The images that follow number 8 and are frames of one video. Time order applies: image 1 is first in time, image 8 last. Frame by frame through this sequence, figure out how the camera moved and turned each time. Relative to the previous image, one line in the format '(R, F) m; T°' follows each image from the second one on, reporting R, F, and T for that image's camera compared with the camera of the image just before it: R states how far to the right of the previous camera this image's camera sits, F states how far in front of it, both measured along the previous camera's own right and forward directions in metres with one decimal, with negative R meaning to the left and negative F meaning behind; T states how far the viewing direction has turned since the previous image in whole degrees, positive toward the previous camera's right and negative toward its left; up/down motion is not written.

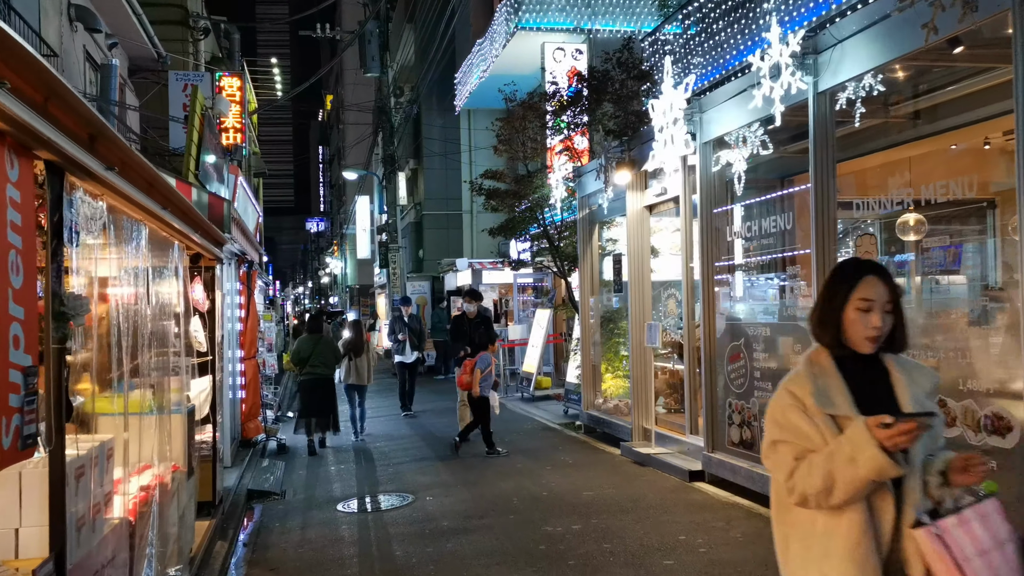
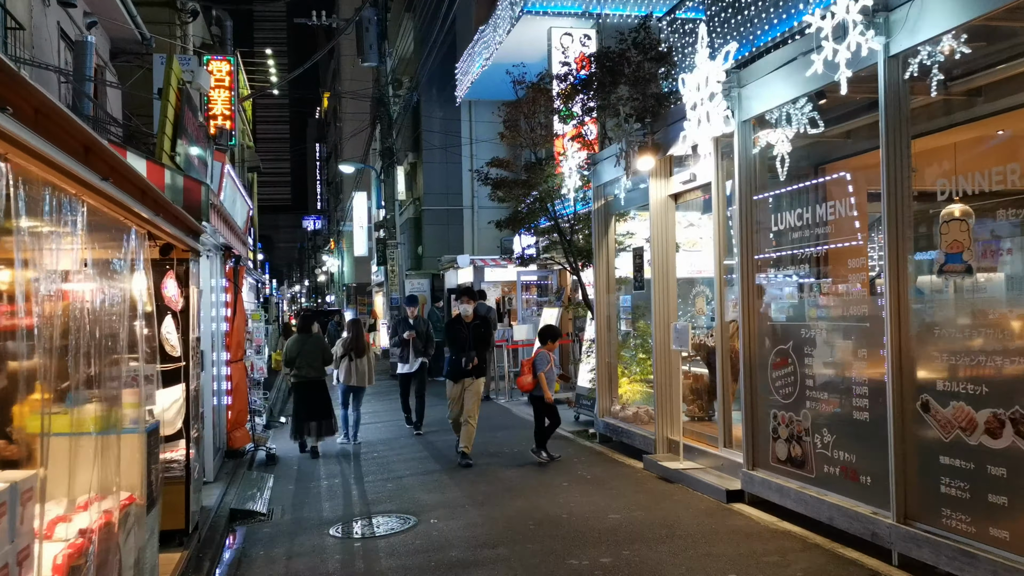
(-0.1, +0.8) m; 0°
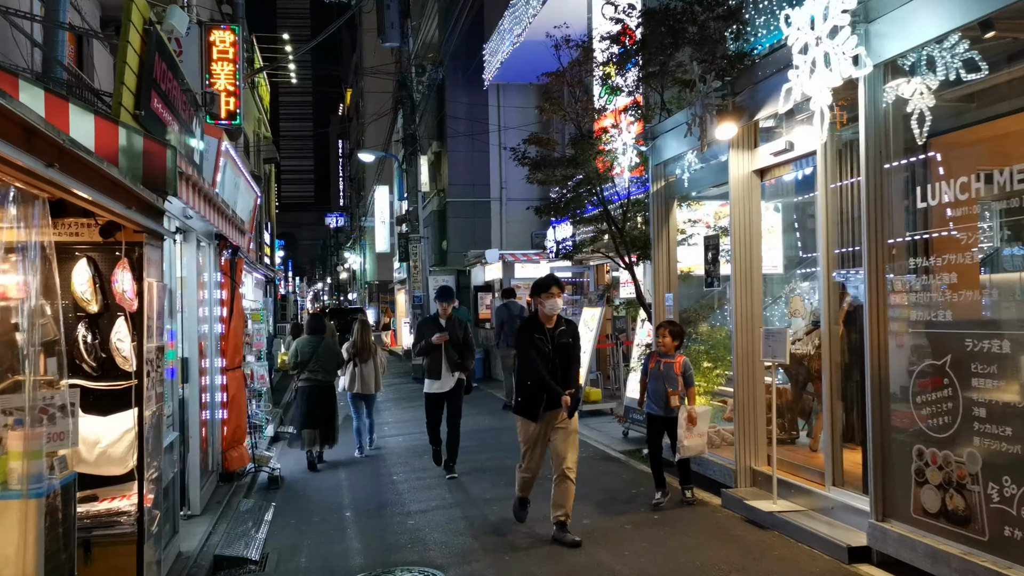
(-0.2, +1.4) m; -2°
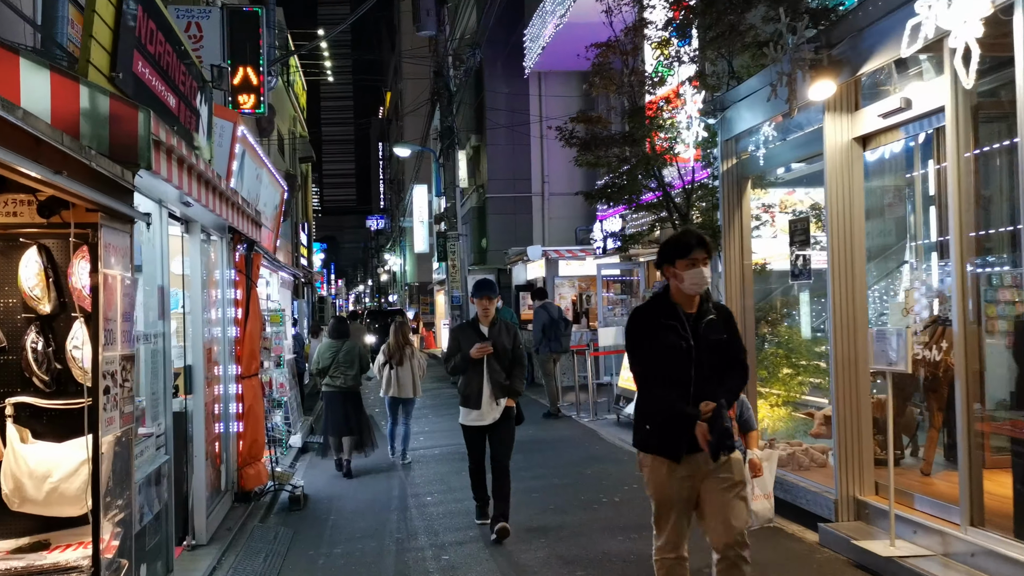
(-0.1, +0.9) m; -3°
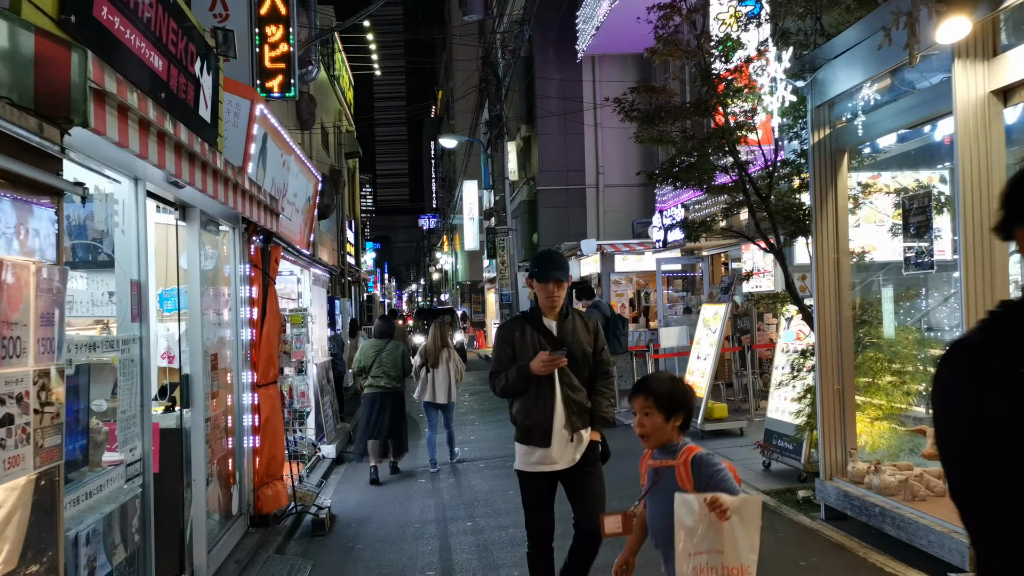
(0.0, +0.9) m; -4°
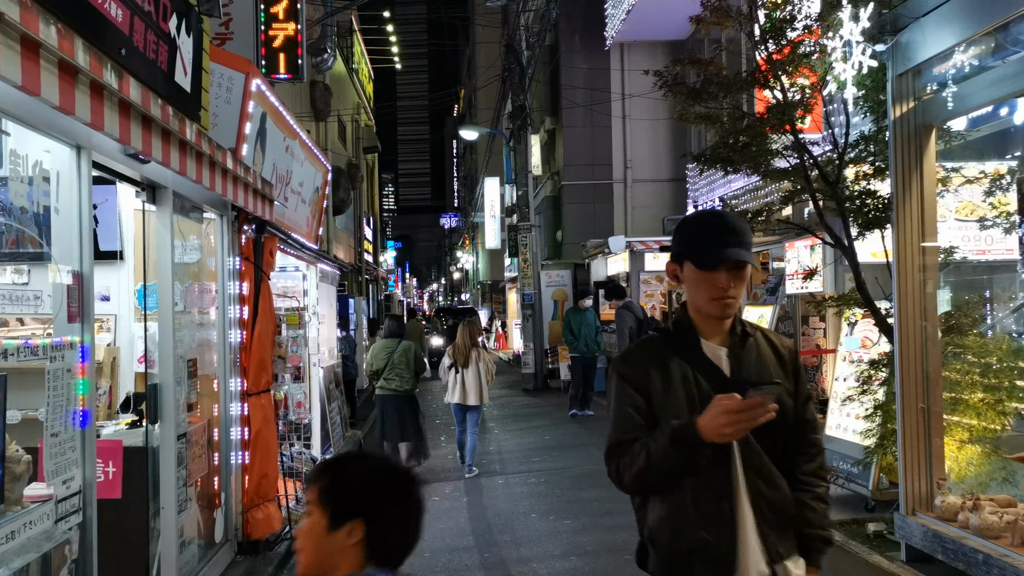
(0.0, +0.8) m; -2°
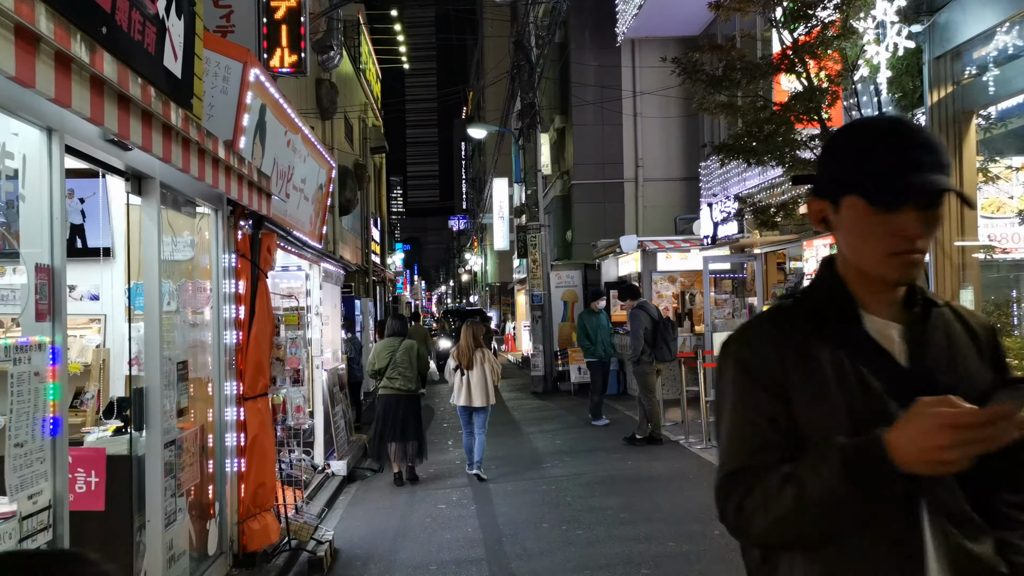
(0.0, +0.3) m; -1°
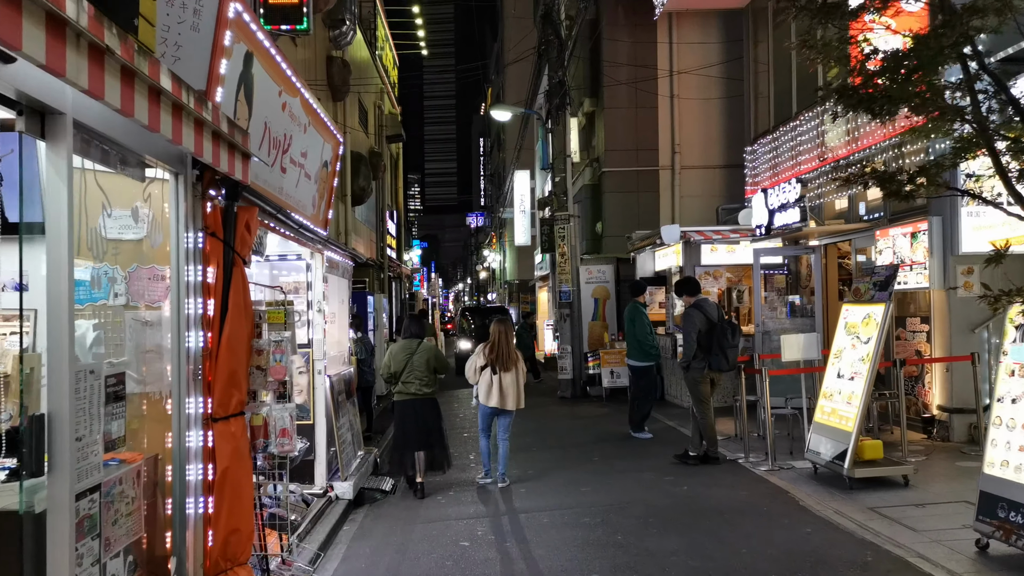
(-0.2, +1.2) m; -1°
